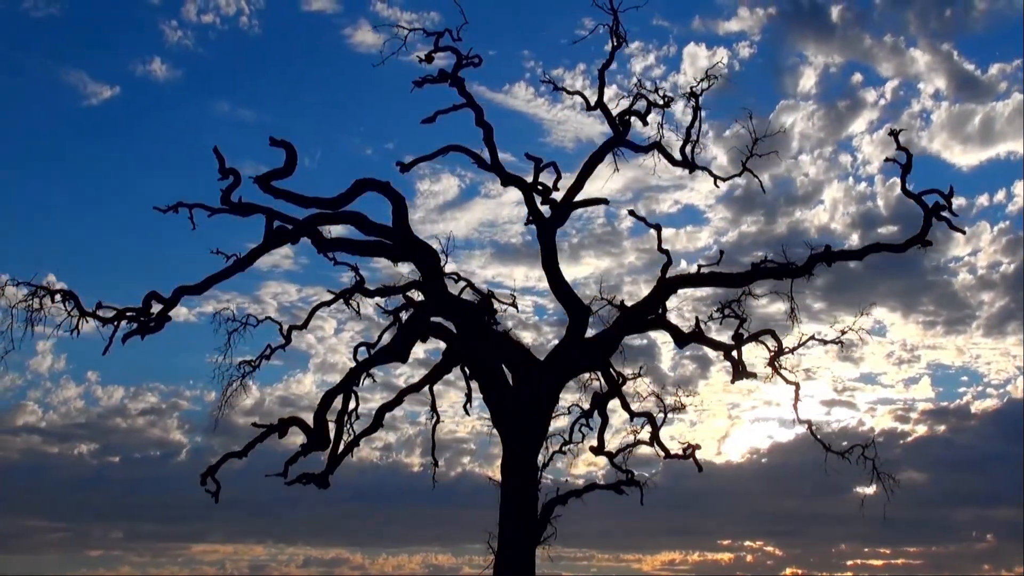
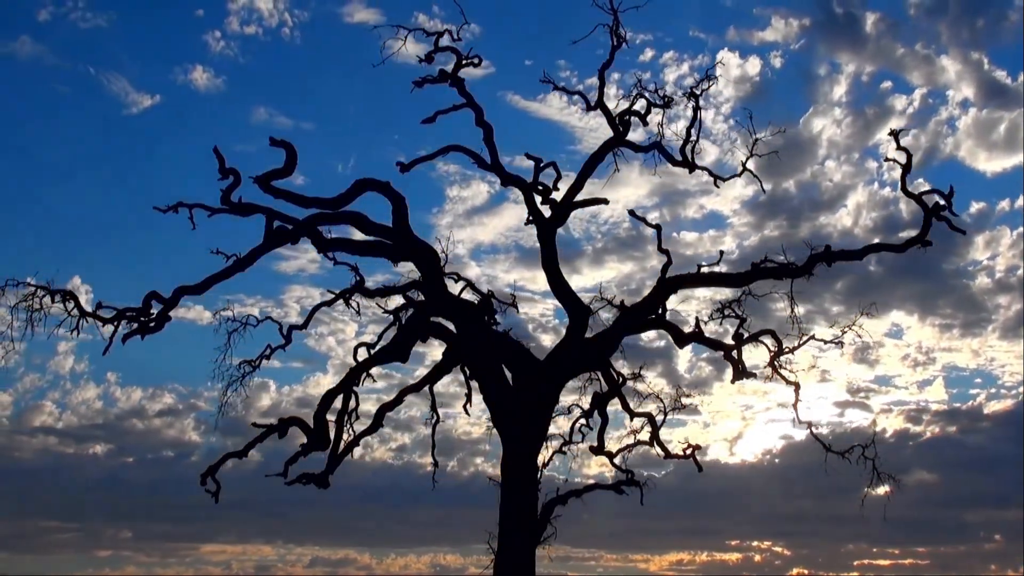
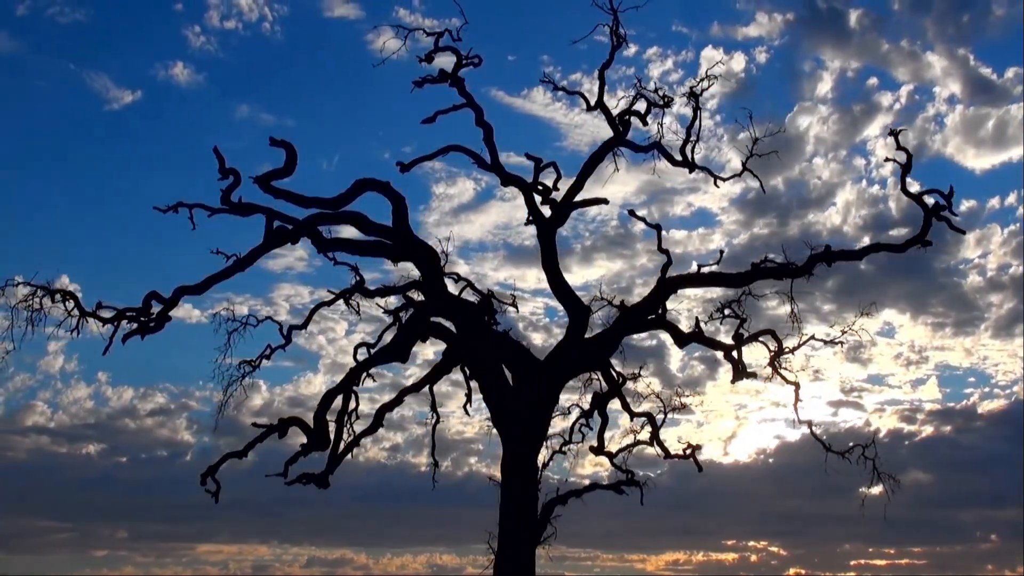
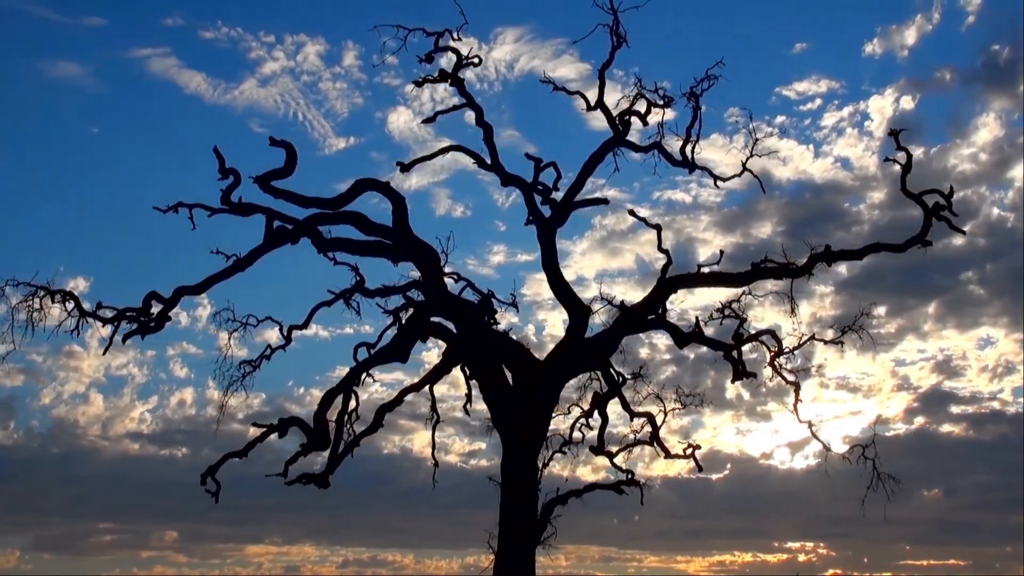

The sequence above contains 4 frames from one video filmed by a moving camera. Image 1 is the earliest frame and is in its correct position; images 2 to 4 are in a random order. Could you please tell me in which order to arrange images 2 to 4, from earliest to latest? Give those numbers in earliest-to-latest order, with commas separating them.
3, 2, 4
